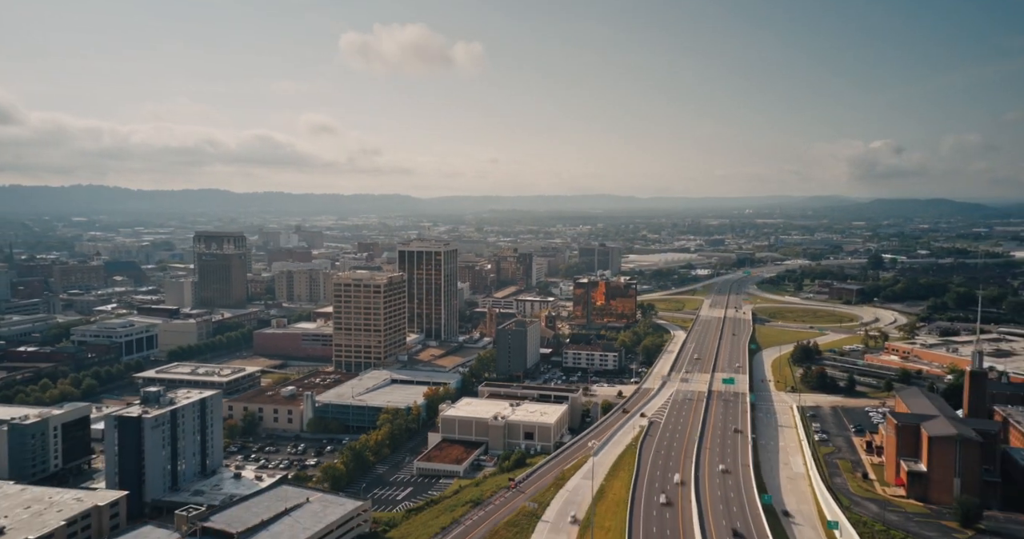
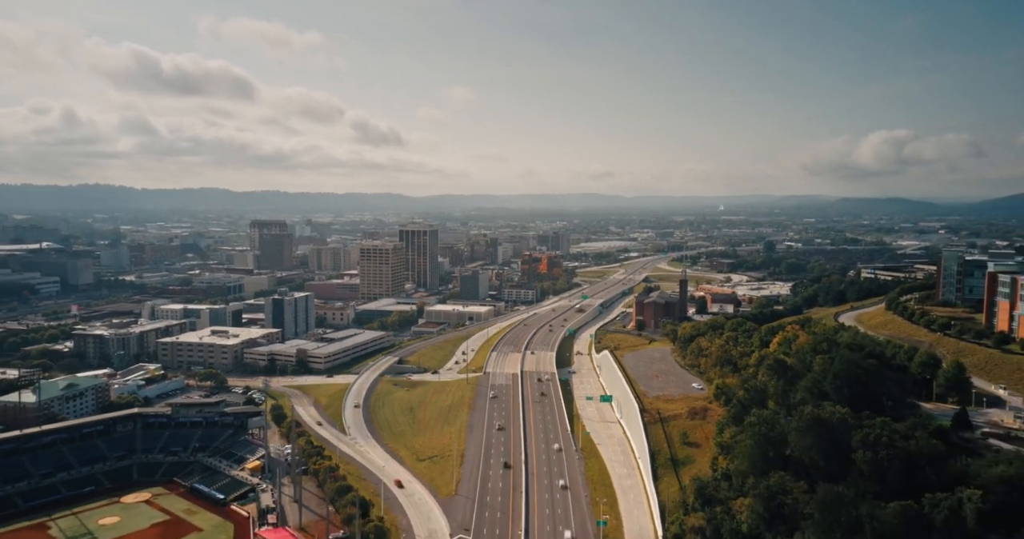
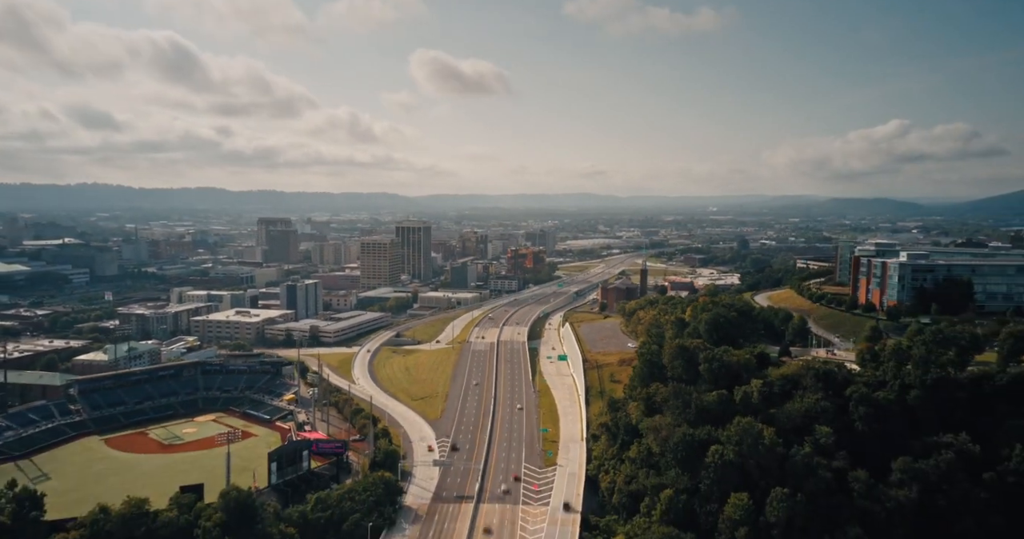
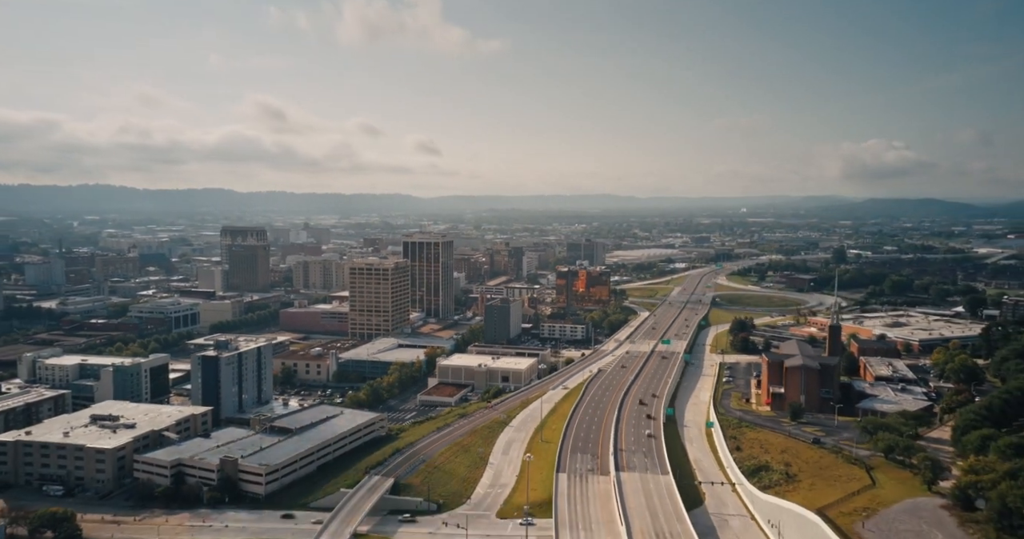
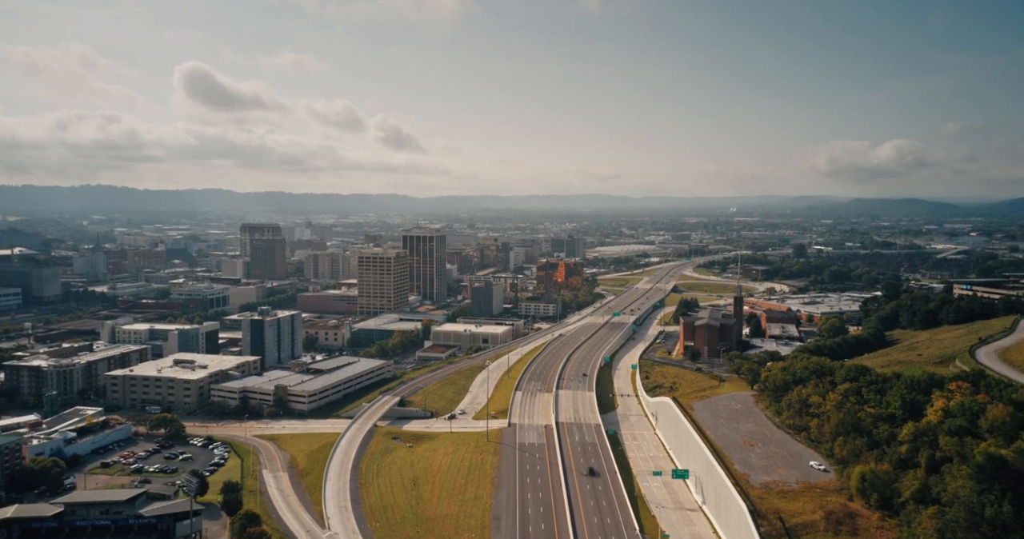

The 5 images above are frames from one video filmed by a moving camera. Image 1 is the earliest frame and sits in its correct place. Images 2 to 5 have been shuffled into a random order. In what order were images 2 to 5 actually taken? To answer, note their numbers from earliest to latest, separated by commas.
4, 5, 2, 3
